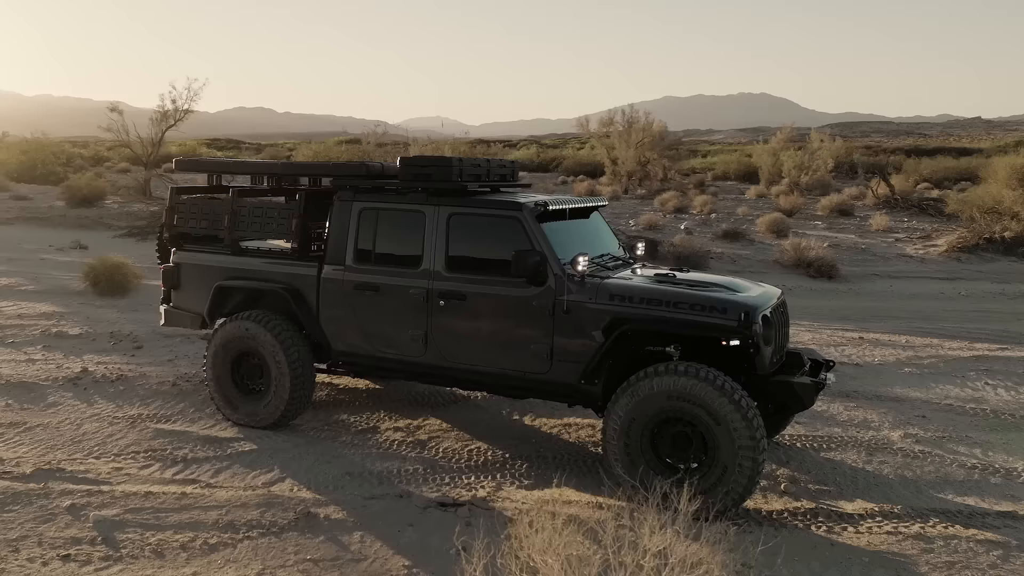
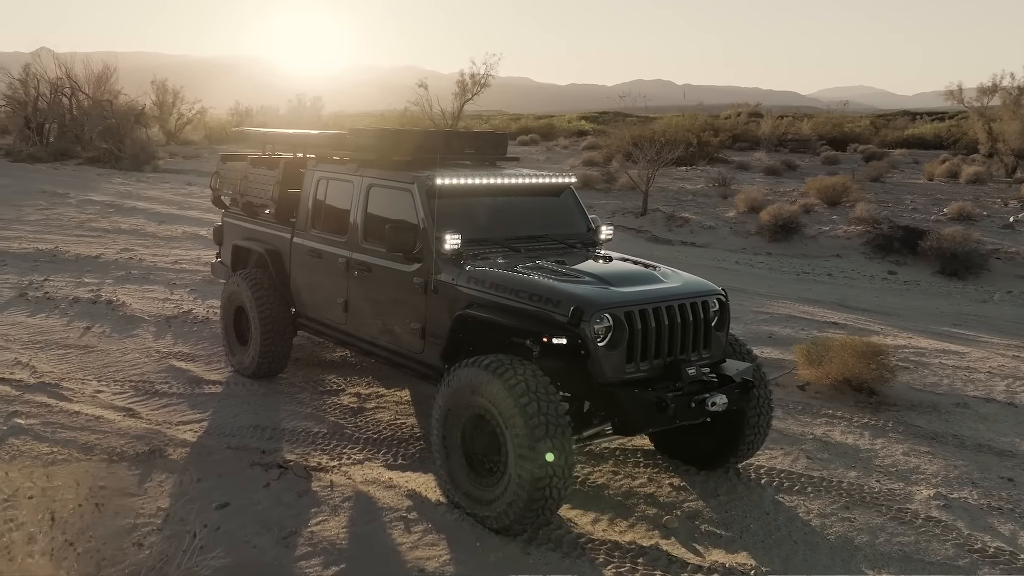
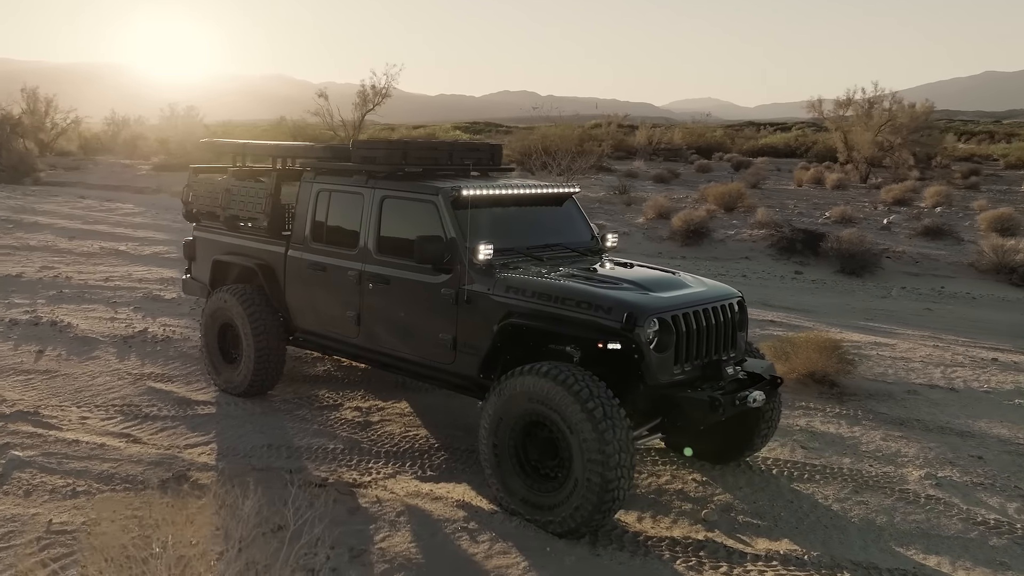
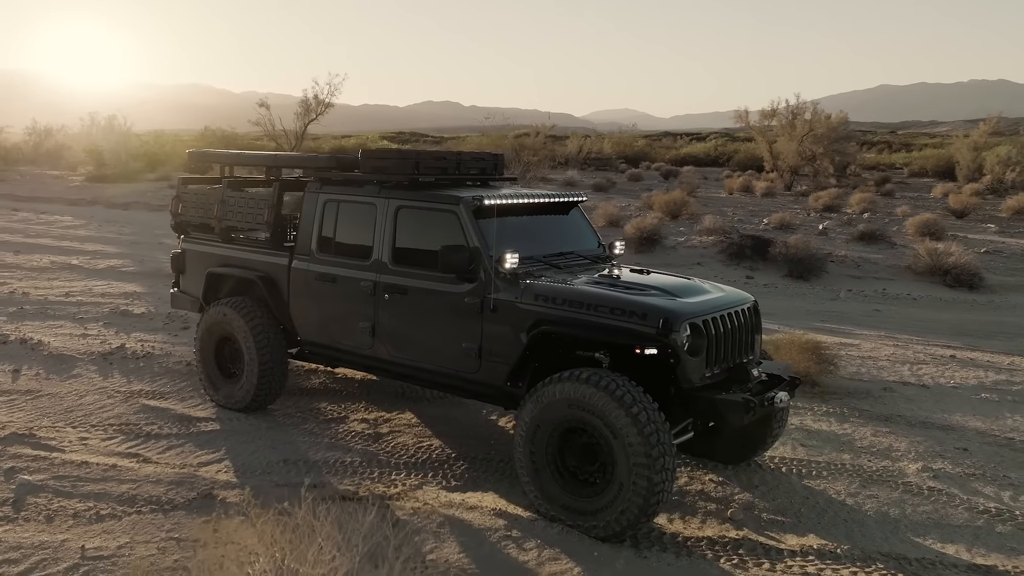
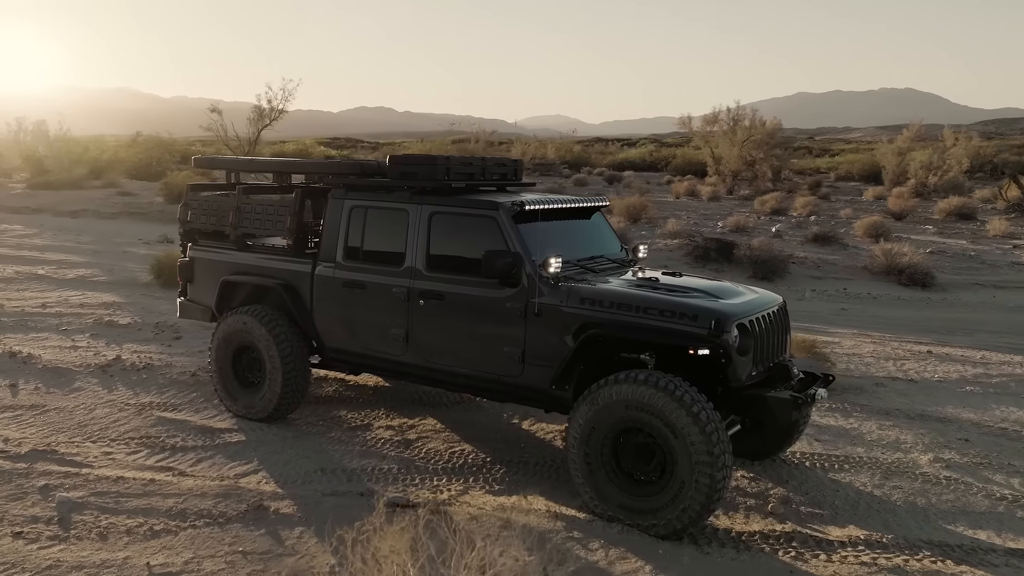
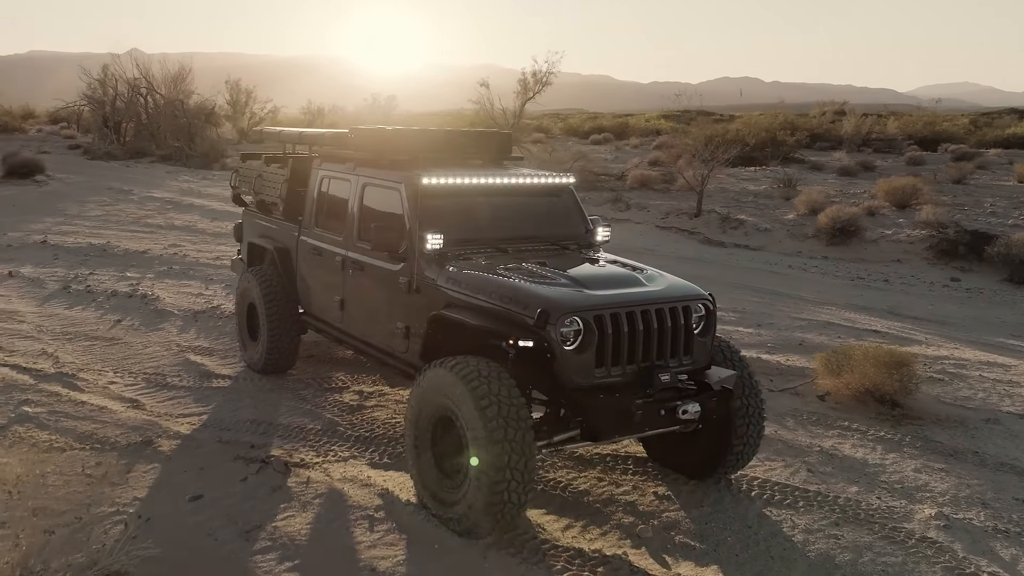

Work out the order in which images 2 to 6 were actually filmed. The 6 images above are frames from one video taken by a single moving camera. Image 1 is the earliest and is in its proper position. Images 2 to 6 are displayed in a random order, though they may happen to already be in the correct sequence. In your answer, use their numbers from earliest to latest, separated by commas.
5, 4, 3, 2, 6
